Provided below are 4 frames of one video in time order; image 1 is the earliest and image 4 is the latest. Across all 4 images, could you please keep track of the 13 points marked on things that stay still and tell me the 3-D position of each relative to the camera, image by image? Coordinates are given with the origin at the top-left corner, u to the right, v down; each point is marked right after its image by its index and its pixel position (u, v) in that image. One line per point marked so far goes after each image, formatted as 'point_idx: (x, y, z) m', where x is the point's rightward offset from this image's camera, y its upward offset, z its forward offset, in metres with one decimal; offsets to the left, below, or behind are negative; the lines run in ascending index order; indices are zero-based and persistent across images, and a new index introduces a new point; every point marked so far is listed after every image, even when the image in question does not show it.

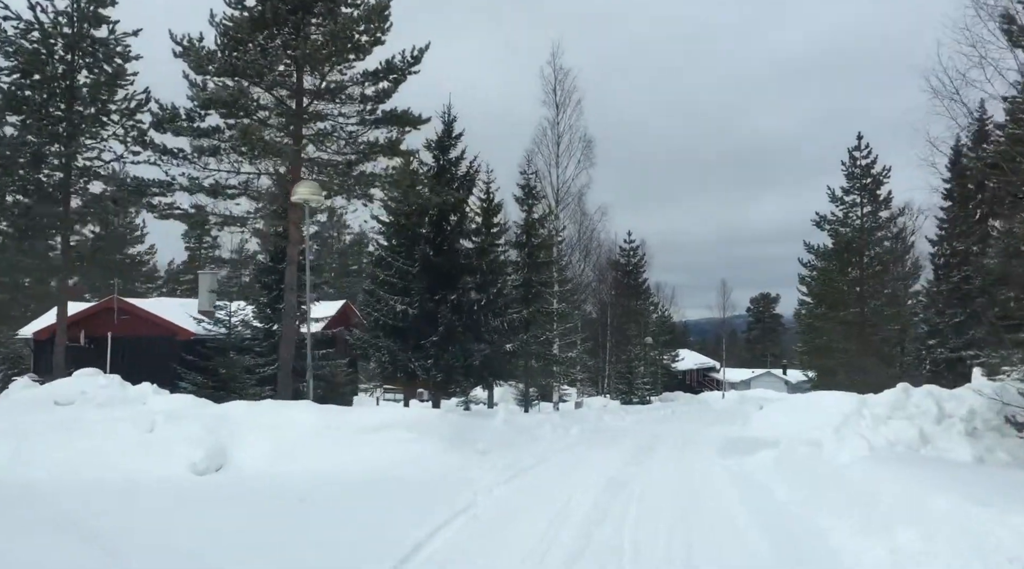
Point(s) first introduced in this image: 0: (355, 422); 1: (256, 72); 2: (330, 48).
0: (-2.3, -2.0, +13.5) m
1: (-4.5, +3.7, +16.3) m
2: (-3.2, +4.2, +16.4) m
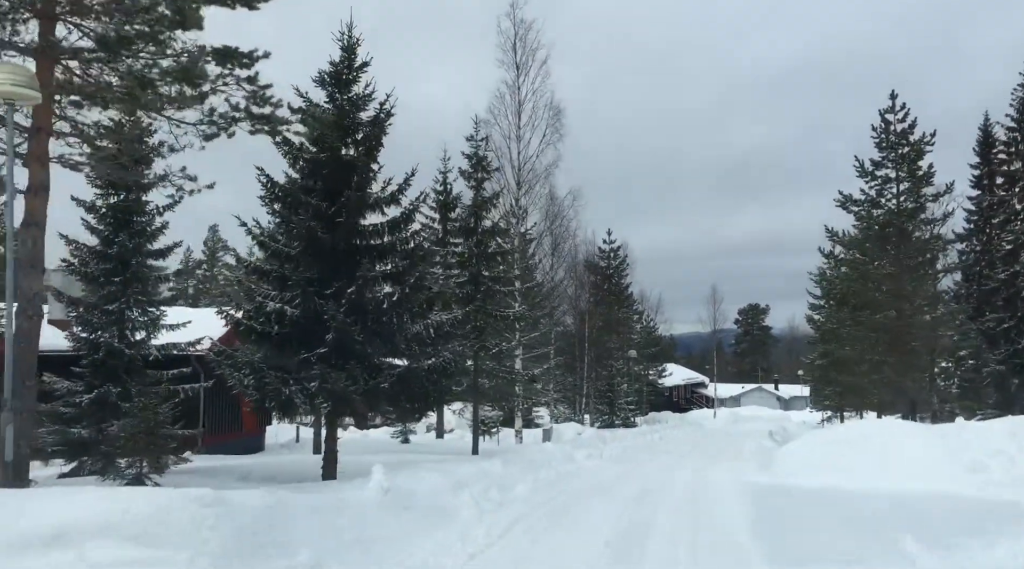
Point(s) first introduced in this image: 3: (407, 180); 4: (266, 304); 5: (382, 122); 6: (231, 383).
0: (-3.4, -1.7, +6.6) m
1: (-5.7, +4.0, +9.5) m
2: (-4.4, +4.5, +9.6) m
3: (-1.9, +1.9, +17.0) m
4: (-4.0, -0.3, +15.2) m
5: (-2.2, +2.8, +16.0) m
6: (-4.7, -1.7, +15.7) m
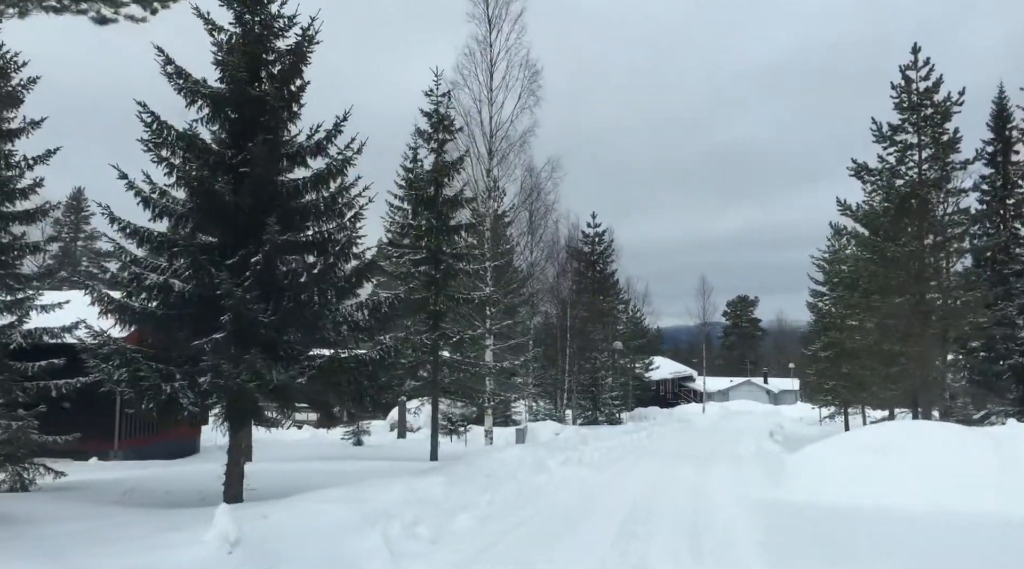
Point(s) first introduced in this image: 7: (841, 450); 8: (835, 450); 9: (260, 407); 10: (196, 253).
0: (-3.9, -1.3, +3.3) m
1: (-6.2, +4.4, +6.1) m
2: (-4.9, +4.8, +6.2) m
3: (-2.6, +2.3, +13.7) m
4: (-4.6, +0.1, +11.8) m
5: (-2.9, +3.2, +12.7) m
6: (-5.4, -1.2, +12.4) m
7: (+6.5, -3.3, +18.3) m
8: (+6.5, -3.3, +18.6) m
9: (-3.2, -1.5, +12.1) m
10: (-4.0, +0.4, +12.1) m
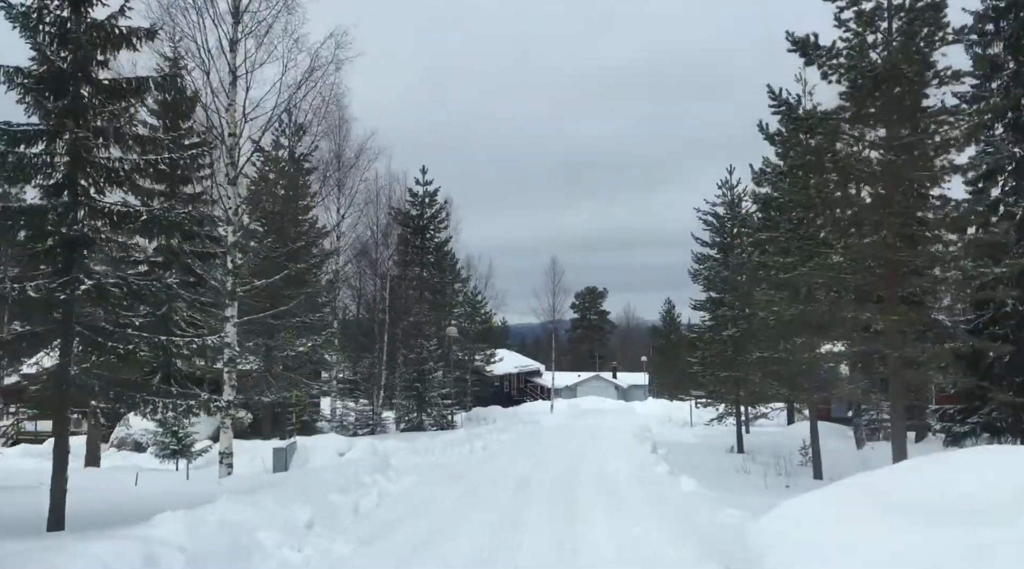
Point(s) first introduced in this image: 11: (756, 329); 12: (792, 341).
0: (-4.5, -0.3, -6.5) m
1: (-7.2, +5.5, -4.1) m
2: (-6.0, +5.9, -3.8) m
3: (-4.9, +3.4, +4.0) m
4: (-6.6, +1.2, +1.8) m
5: (-5.0, +4.3, +3.0) m
6: (-7.4, -0.1, +2.2) m
7: (+3.3, -2.3, +10.0) m
8: (+3.2, -2.3, +10.3) m
9: (-5.2, -0.4, +2.4) m
10: (-6.0, +1.5, +2.2) m
11: (+5.1, -1.0, +19.8) m
12: (+5.6, -1.1, +17.0) m
